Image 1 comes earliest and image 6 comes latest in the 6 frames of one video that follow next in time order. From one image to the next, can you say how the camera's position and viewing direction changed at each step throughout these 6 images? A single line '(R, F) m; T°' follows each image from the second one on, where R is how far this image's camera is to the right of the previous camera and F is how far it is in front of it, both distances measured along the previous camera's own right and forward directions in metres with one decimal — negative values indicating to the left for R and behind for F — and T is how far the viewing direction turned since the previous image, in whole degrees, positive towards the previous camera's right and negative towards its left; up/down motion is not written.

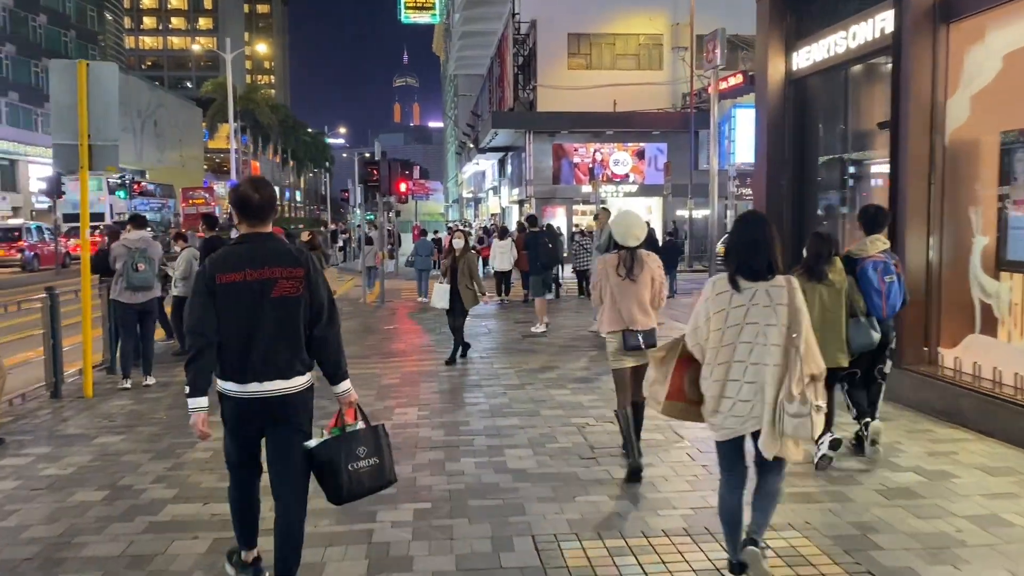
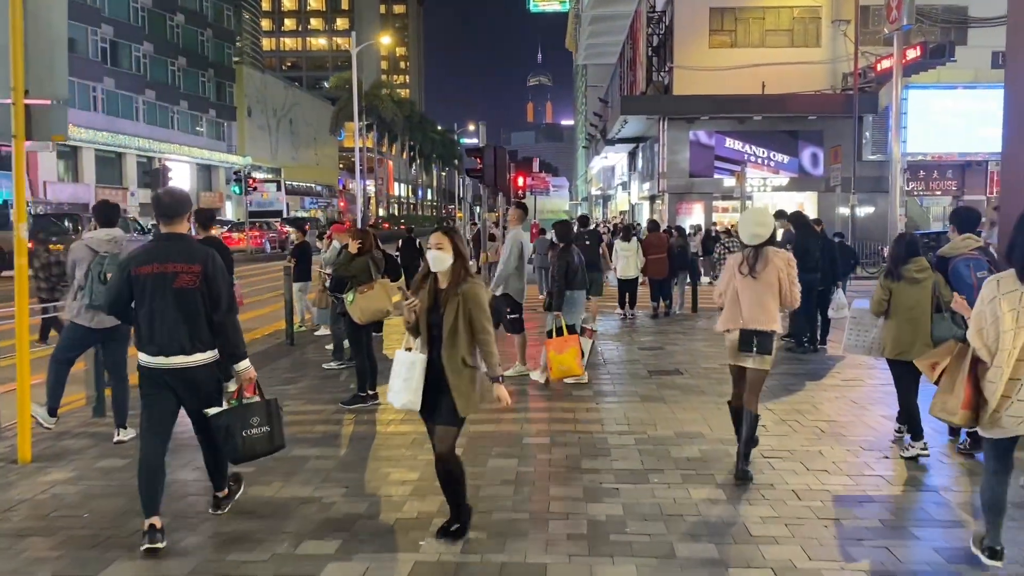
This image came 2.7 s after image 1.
(+0.1, +3.1) m; -9°
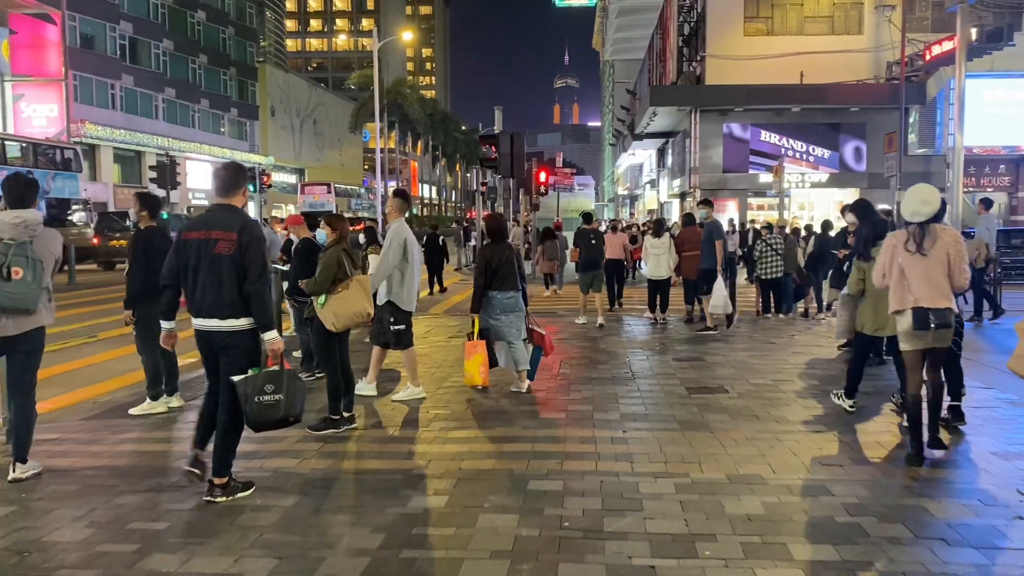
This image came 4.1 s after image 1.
(+0.1, +1.5) m; -2°
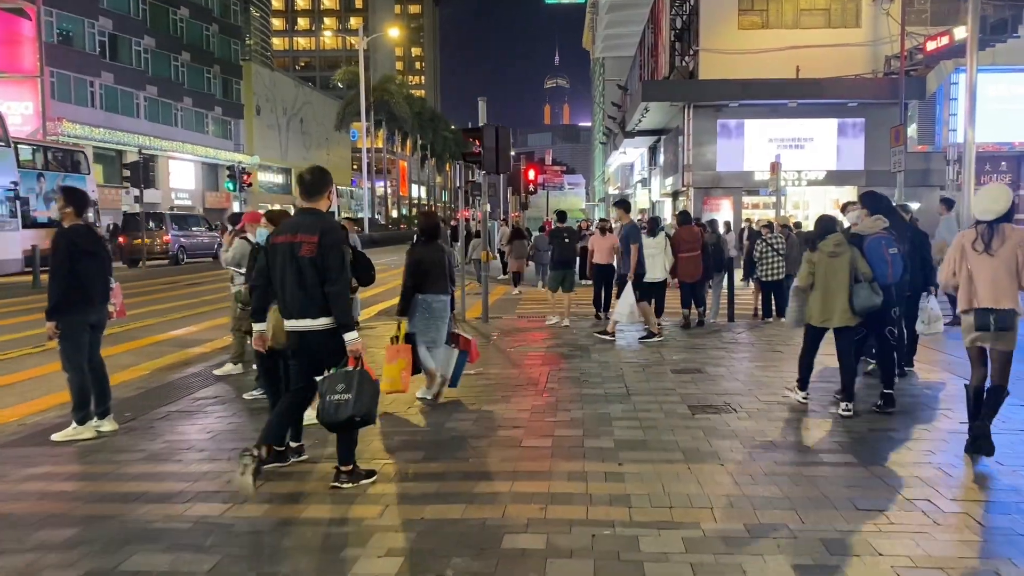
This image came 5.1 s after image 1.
(+0.1, +0.9) m; +1°
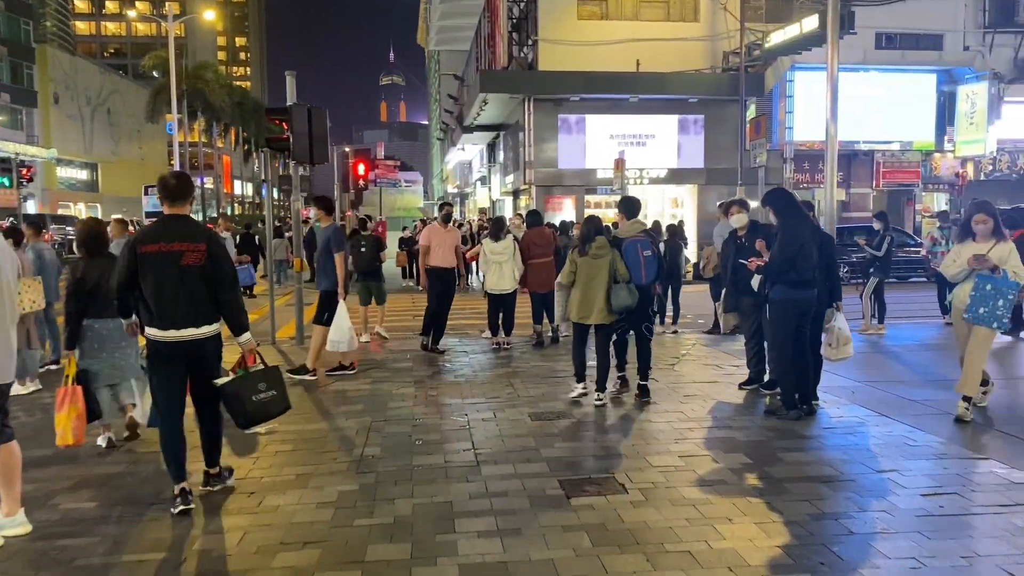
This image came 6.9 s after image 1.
(+0.3, +2.2) m; +11°
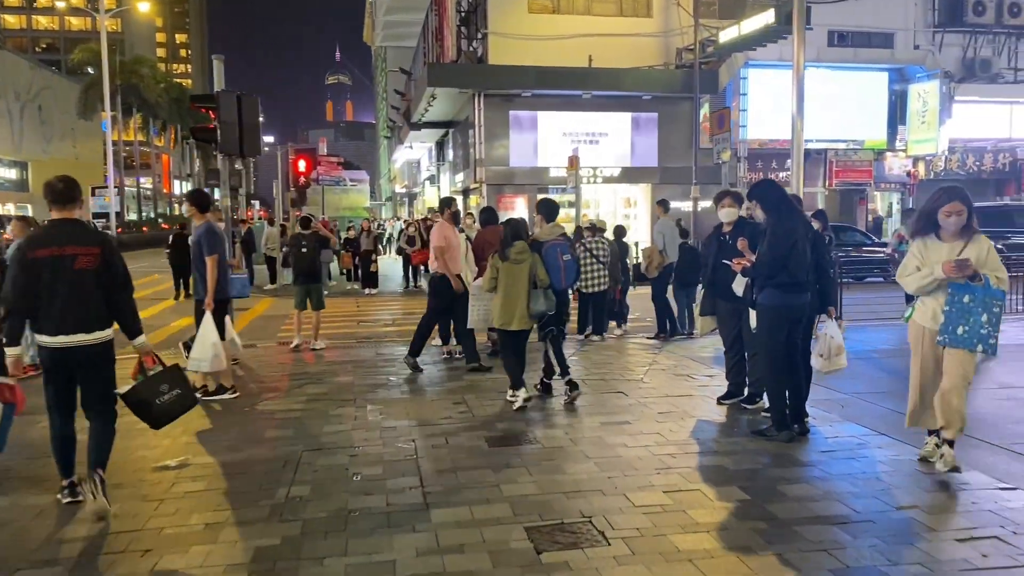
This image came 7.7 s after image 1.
(0.0, +0.9) m; +3°
